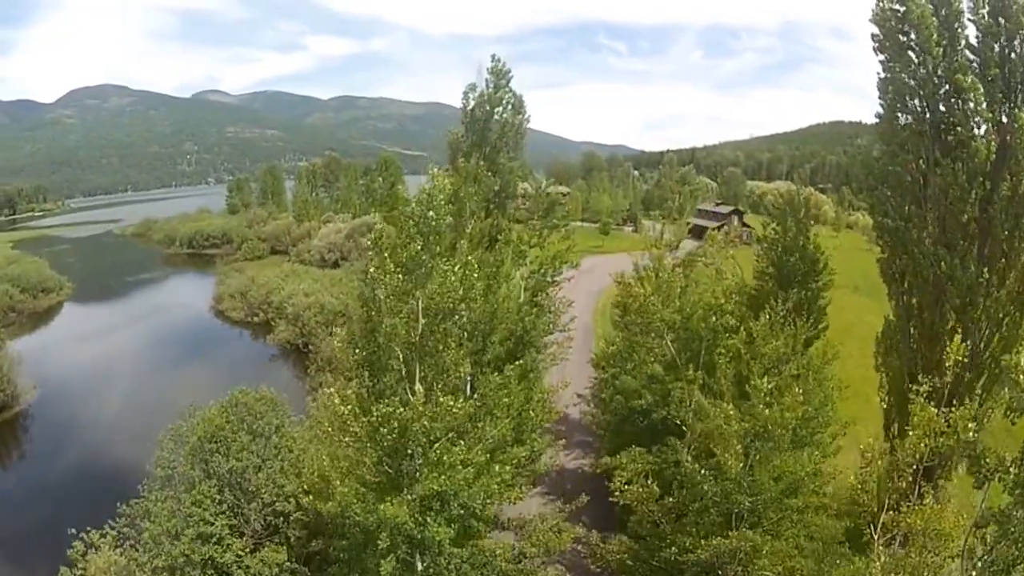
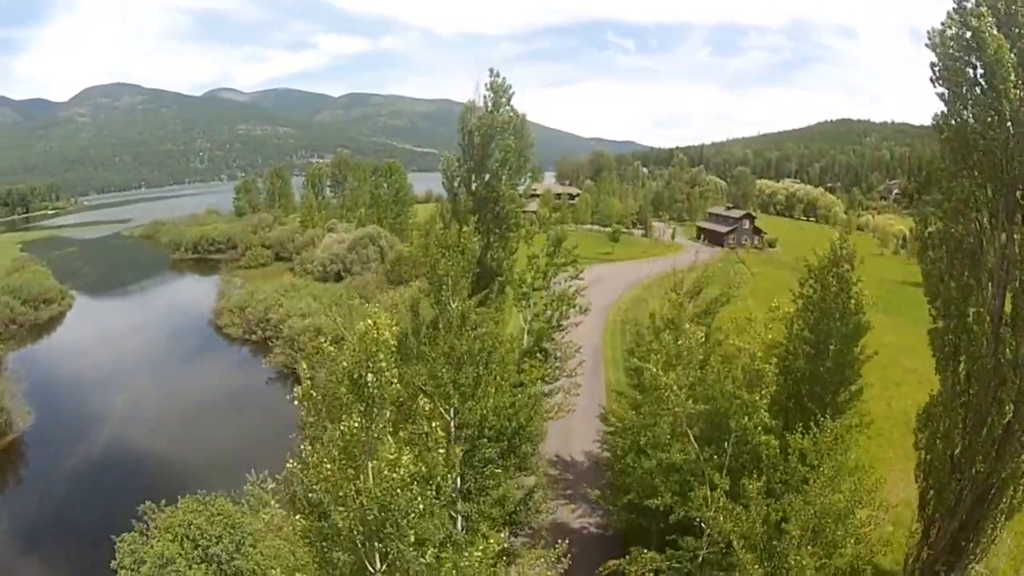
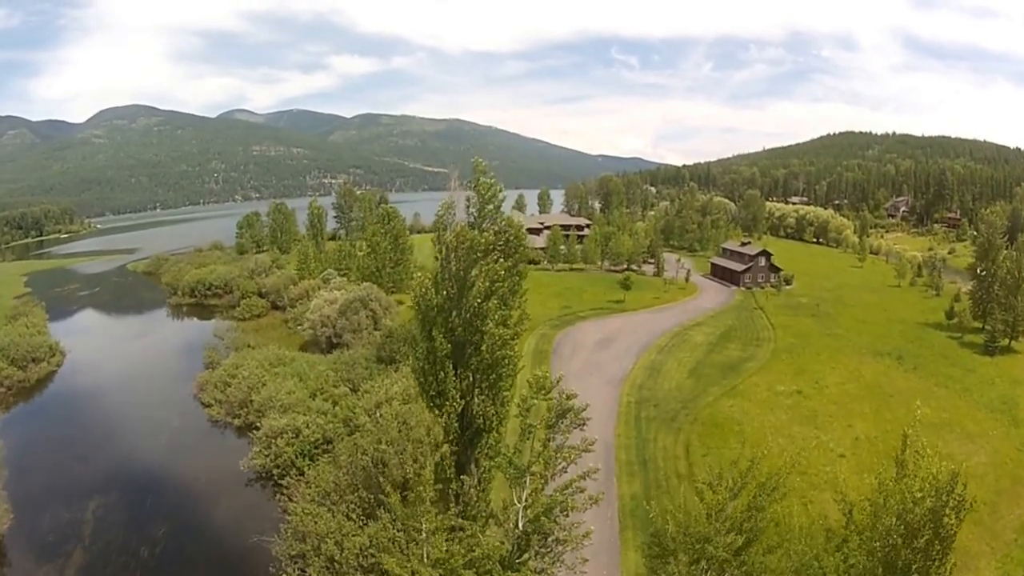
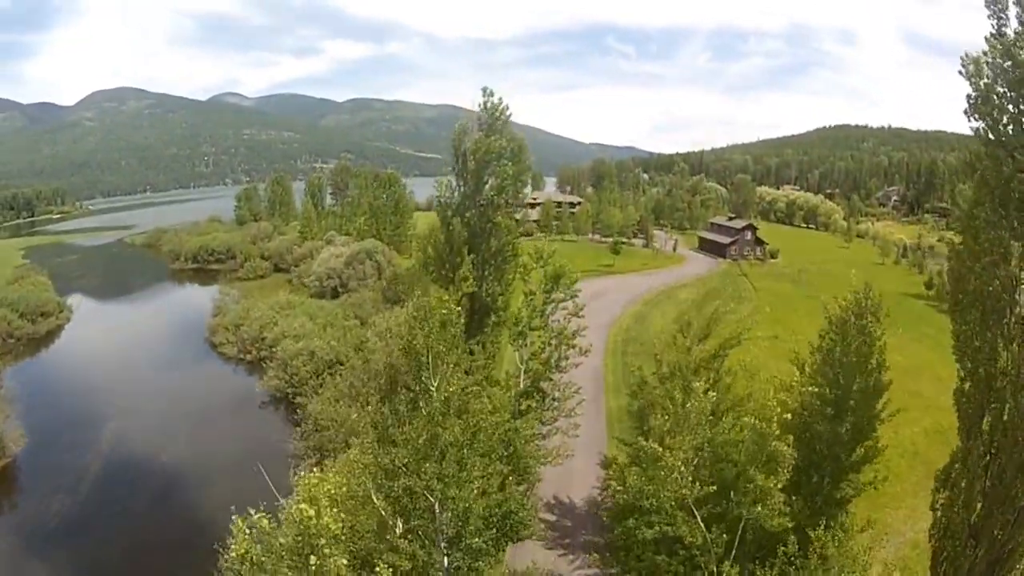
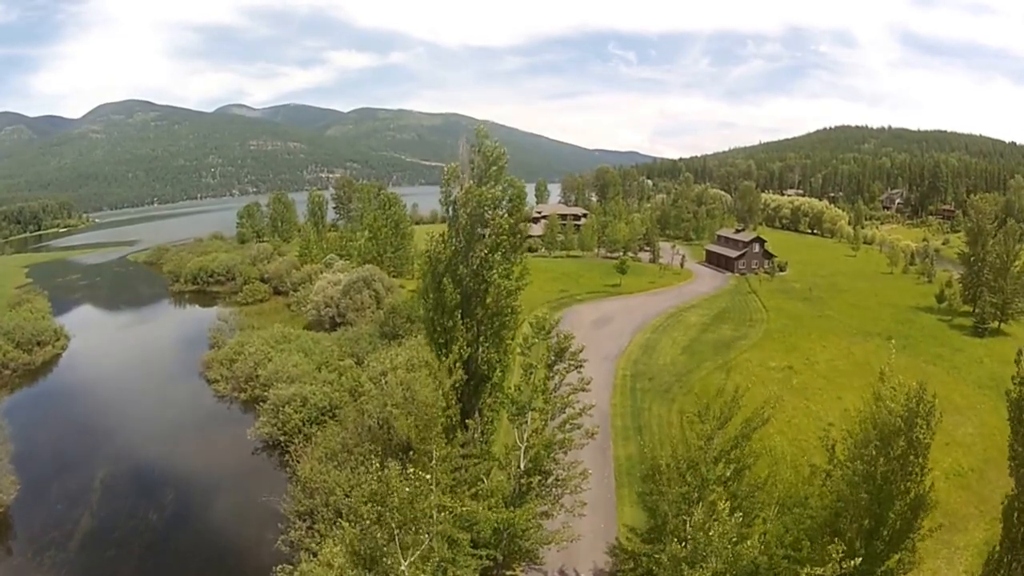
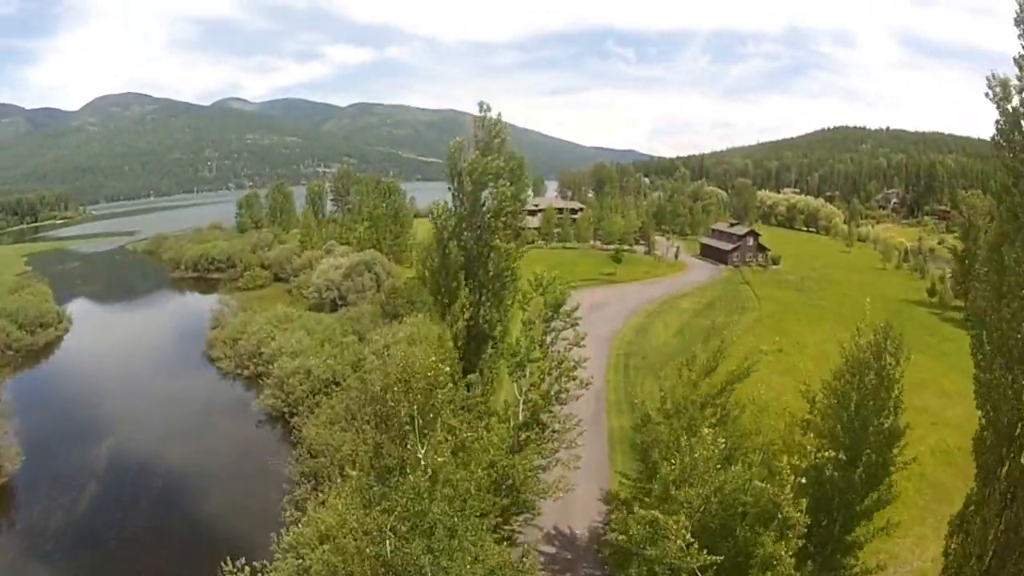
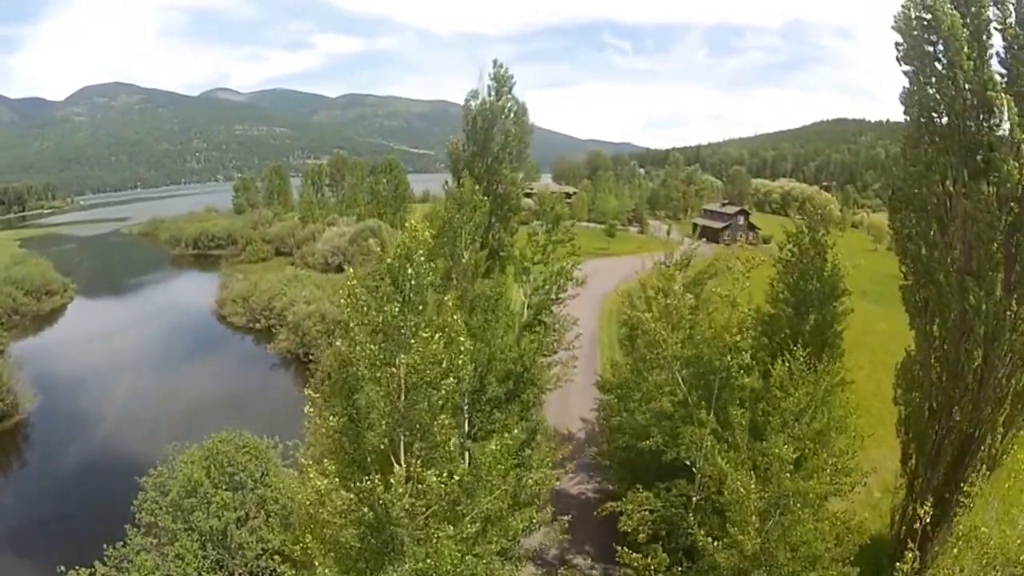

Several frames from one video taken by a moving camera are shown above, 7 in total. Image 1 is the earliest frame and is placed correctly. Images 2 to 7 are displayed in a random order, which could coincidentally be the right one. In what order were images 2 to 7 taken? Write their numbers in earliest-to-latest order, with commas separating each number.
7, 2, 4, 6, 5, 3
